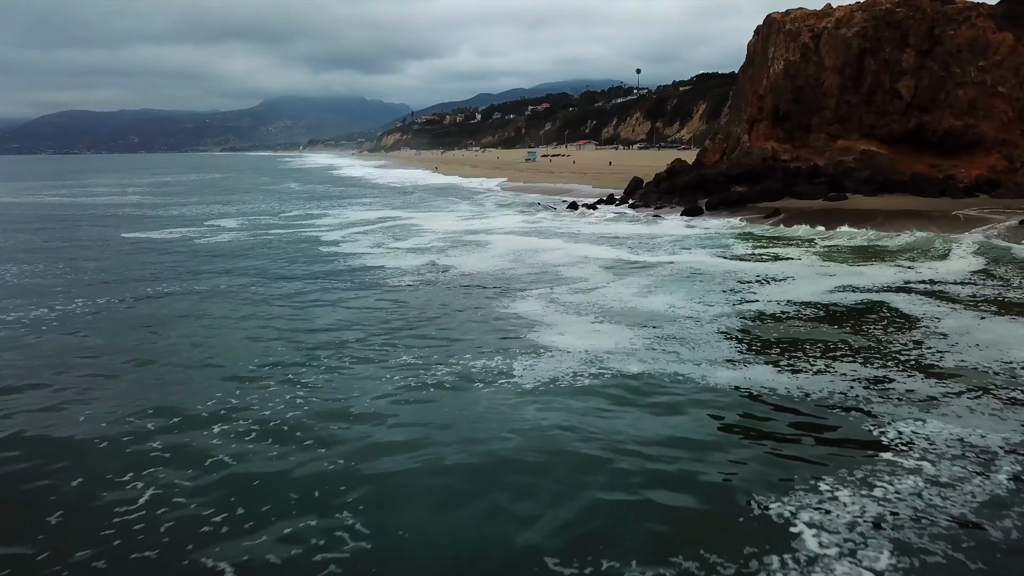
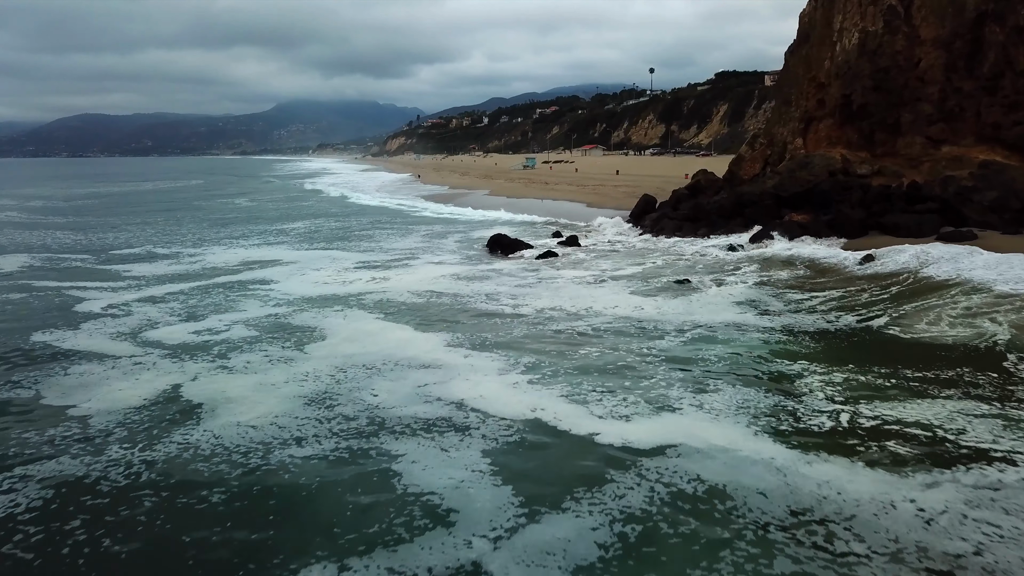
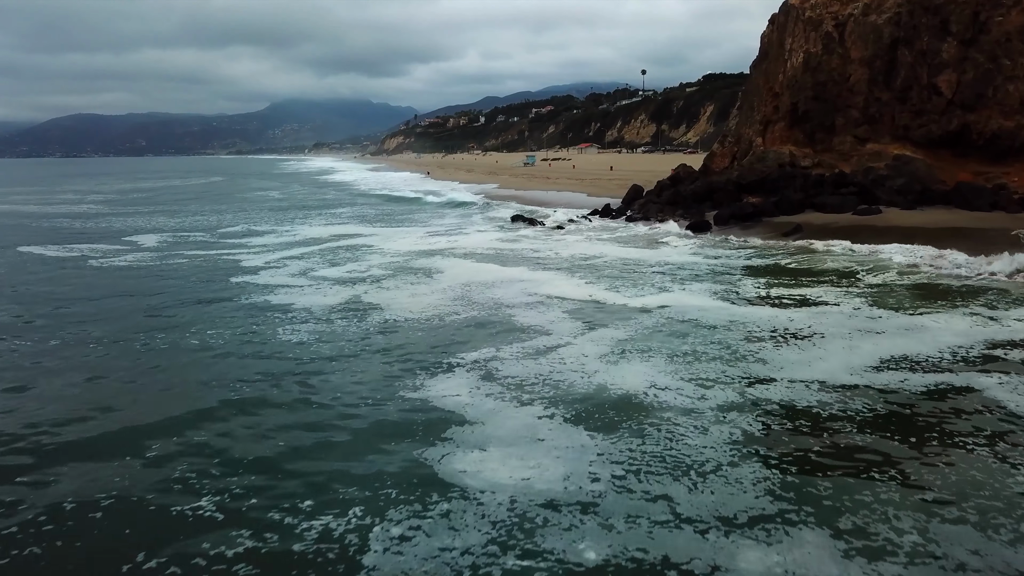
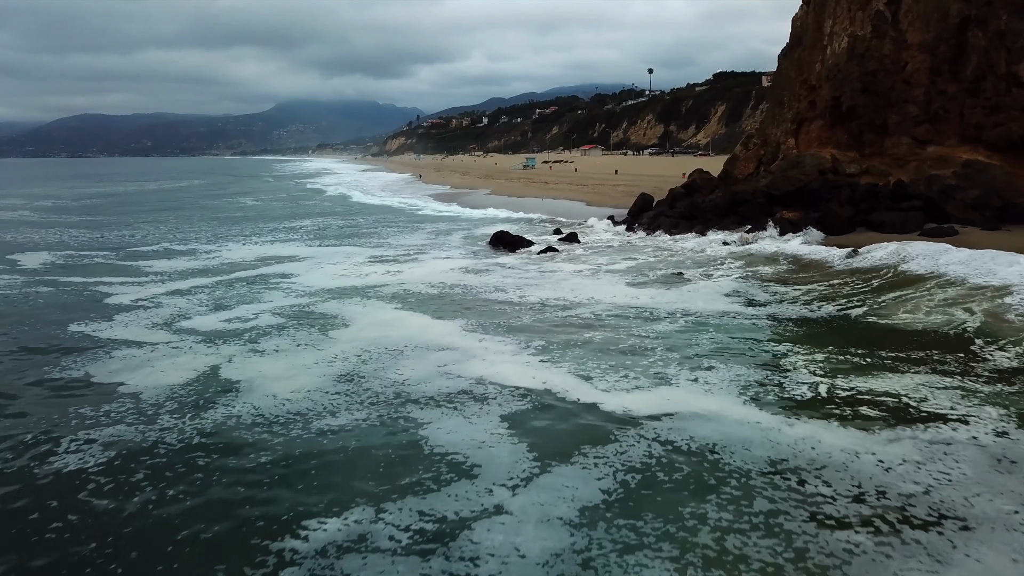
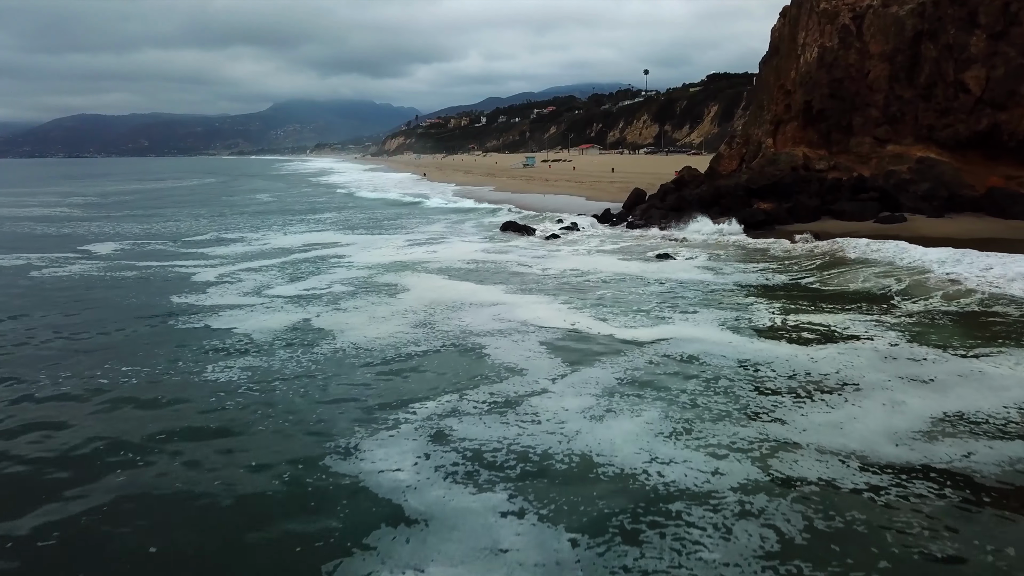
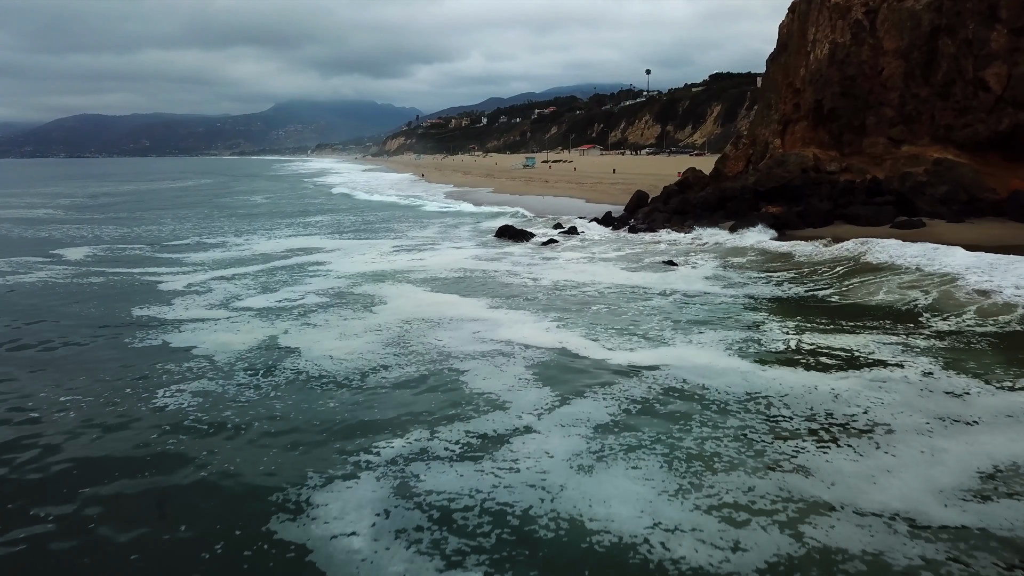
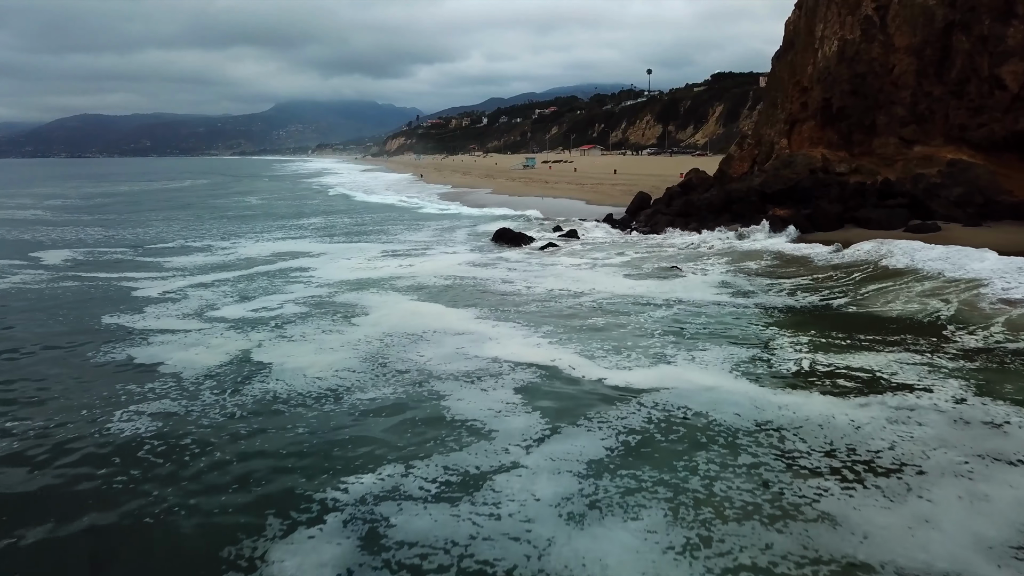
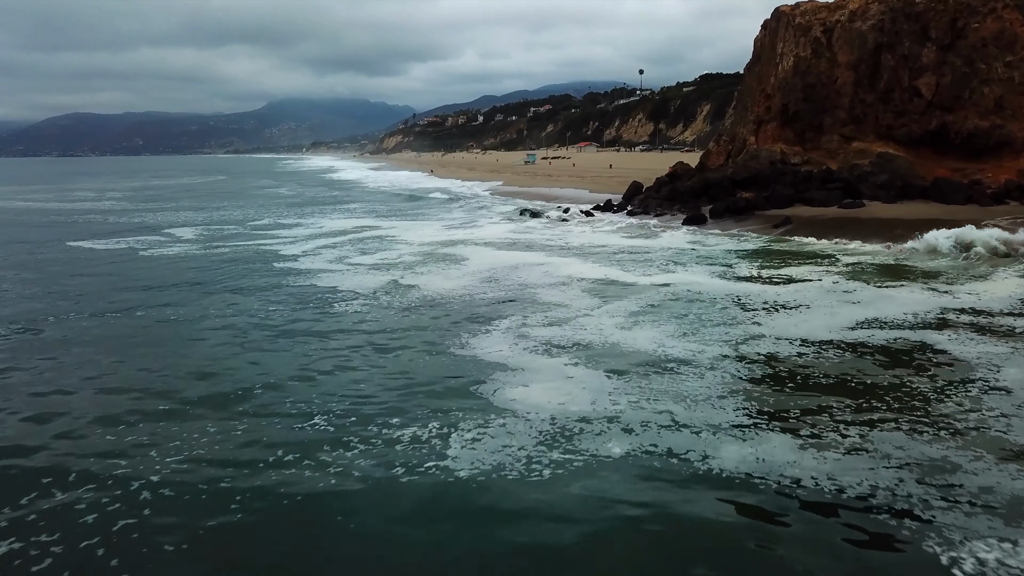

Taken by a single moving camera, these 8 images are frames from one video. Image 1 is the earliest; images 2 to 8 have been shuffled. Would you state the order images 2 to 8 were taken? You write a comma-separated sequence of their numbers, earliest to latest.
8, 3, 5, 6, 7, 4, 2
